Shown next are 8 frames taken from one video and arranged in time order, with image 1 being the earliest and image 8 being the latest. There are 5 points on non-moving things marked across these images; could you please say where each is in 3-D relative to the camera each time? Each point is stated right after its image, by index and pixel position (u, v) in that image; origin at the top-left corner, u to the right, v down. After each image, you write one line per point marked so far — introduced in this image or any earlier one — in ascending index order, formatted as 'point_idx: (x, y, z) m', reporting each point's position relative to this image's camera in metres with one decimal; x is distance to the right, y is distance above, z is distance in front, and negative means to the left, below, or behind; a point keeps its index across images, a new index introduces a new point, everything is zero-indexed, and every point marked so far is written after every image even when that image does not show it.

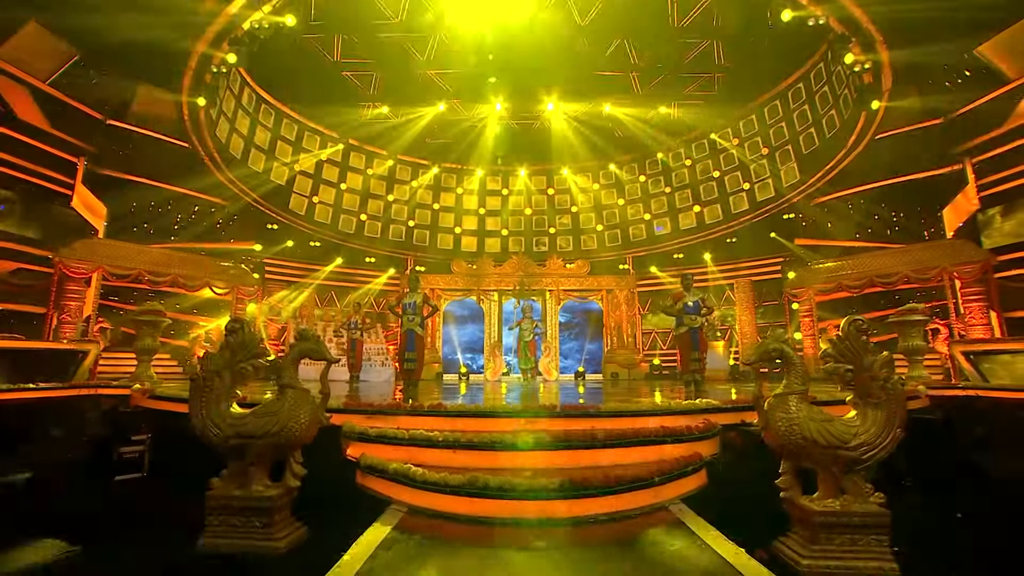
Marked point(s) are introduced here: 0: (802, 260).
0: (+7.5, +0.7, +13.9) m
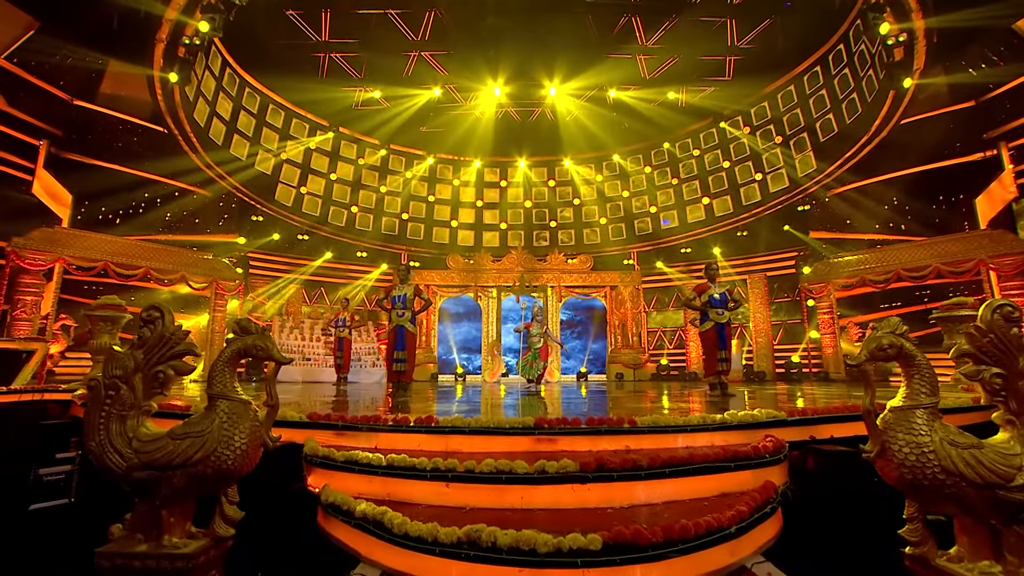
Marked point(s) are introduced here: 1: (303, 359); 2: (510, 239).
0: (+7.5, +0.8, +13.0) m
1: (-5.6, -1.9, +14.4) m
2: (-0.1, +1.6, +17.3) m
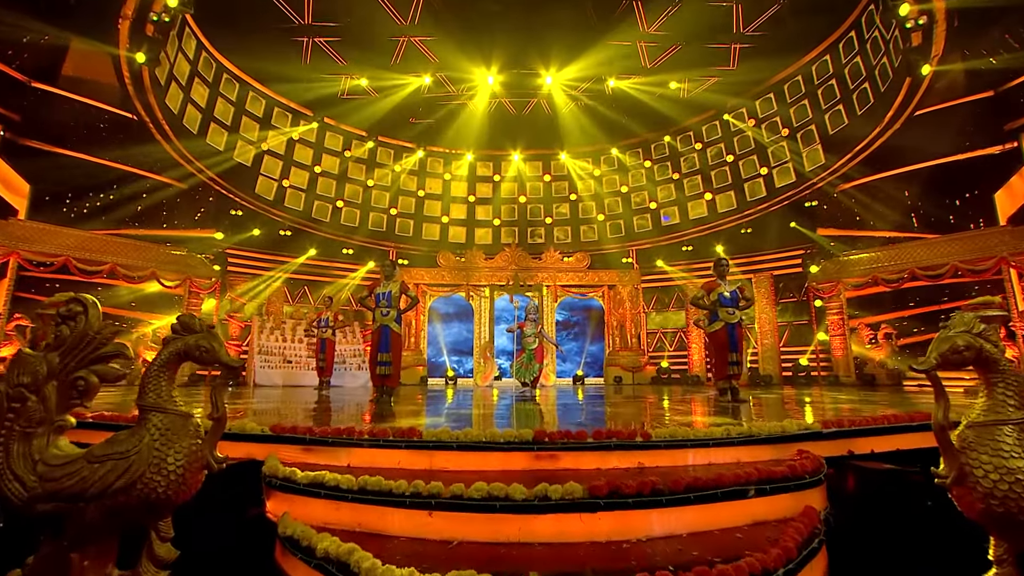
0: (+7.3, +0.8, +12.4) m
1: (-5.8, -1.9, +13.6) m
2: (-0.3, +1.7, +16.6) m
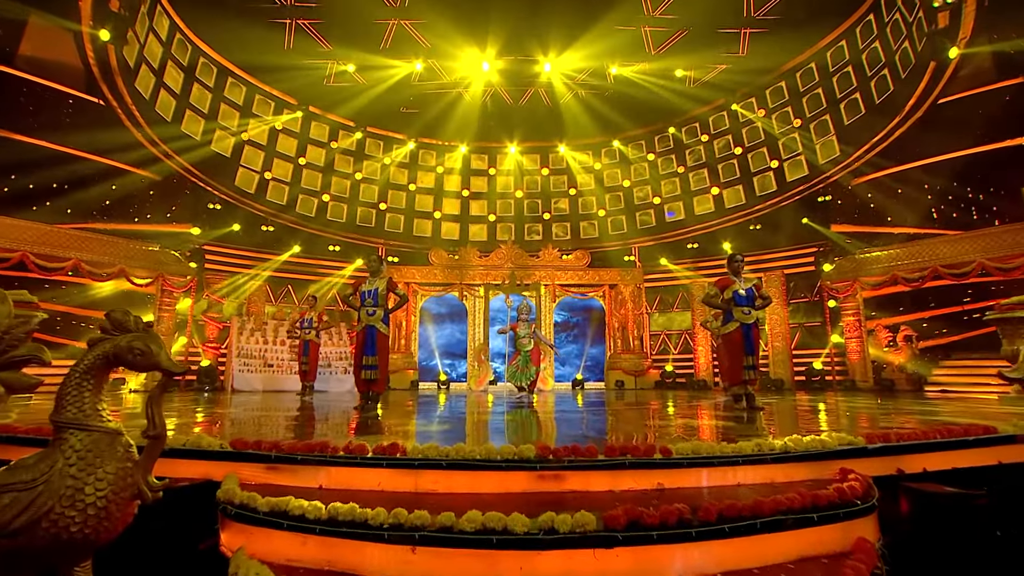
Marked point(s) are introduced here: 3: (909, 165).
0: (+7.3, +0.8, +11.7) m
1: (-5.9, -1.8, +12.8) m
2: (-0.4, +1.7, +15.8) m
3: (+7.9, +2.5, +10.6) m
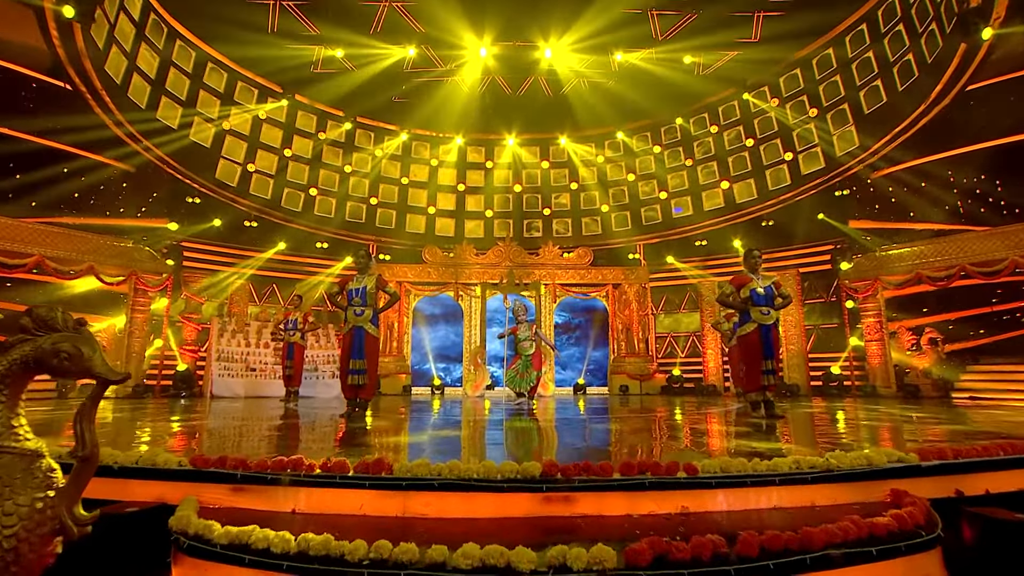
0: (+7.2, +0.8, +11.1) m
1: (-5.9, -1.8, +12.0) m
2: (-0.5, +1.7, +15.1) m
3: (+7.9, +2.5, +10.0) m
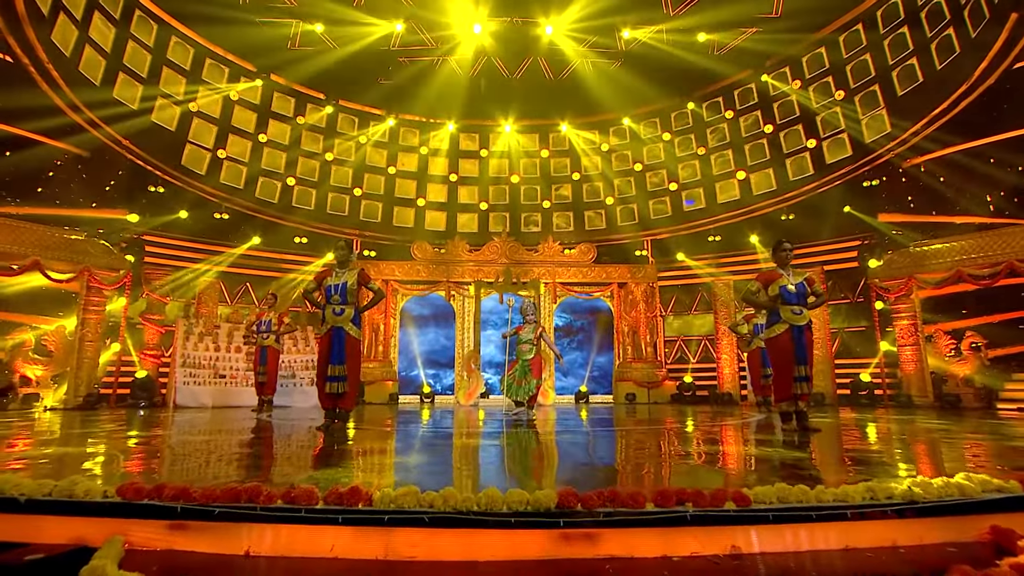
0: (+7.2, +0.8, +10.1) m
1: (-6.0, -1.8, +10.8) m
2: (-0.6, +1.7, +14.0) m
3: (+7.9, +2.6, +9.0) m
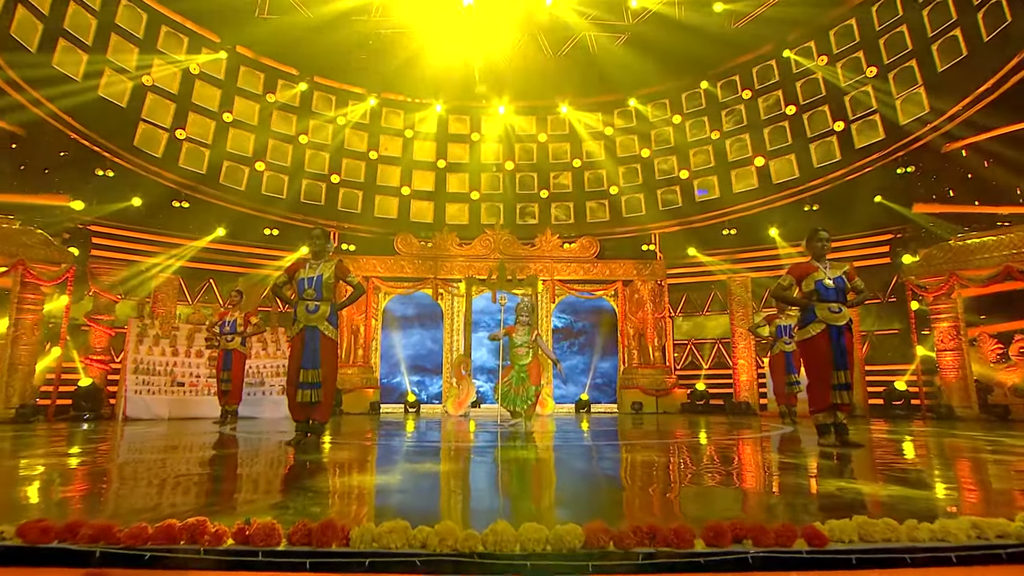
0: (+7.1, +0.9, +9.1) m
1: (-6.1, -1.7, +9.5) m
2: (-0.7, +1.7, +12.8) m
3: (+7.8, +2.6, +8.0) m
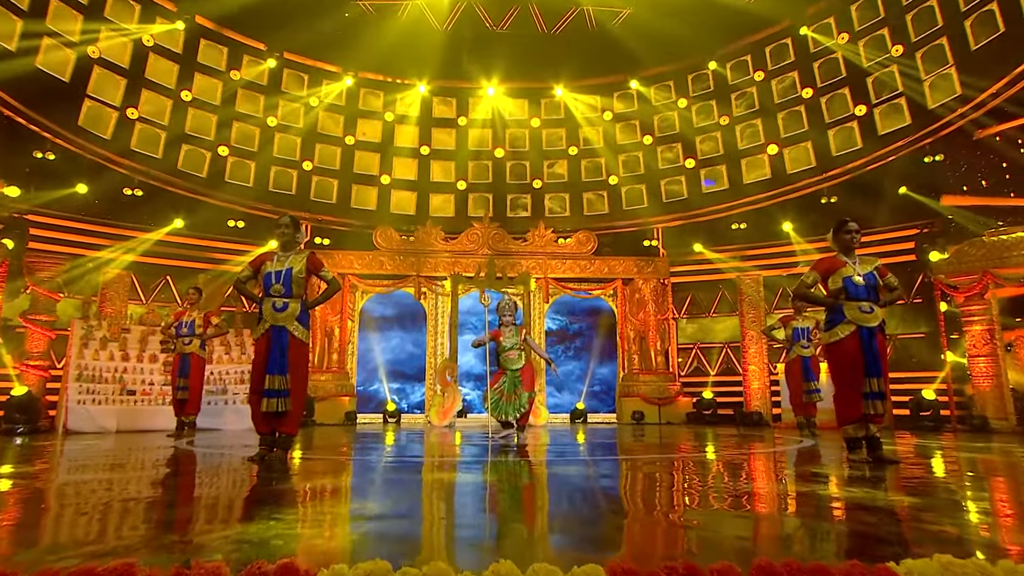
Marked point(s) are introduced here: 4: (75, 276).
0: (+7.0, +0.9, +8.3) m
1: (-6.3, -1.7, +8.5) m
2: (-0.9, +1.8, +11.9) m
3: (+7.7, +2.6, +7.2) m
4: (-7.3, +0.2, +8.9) m
